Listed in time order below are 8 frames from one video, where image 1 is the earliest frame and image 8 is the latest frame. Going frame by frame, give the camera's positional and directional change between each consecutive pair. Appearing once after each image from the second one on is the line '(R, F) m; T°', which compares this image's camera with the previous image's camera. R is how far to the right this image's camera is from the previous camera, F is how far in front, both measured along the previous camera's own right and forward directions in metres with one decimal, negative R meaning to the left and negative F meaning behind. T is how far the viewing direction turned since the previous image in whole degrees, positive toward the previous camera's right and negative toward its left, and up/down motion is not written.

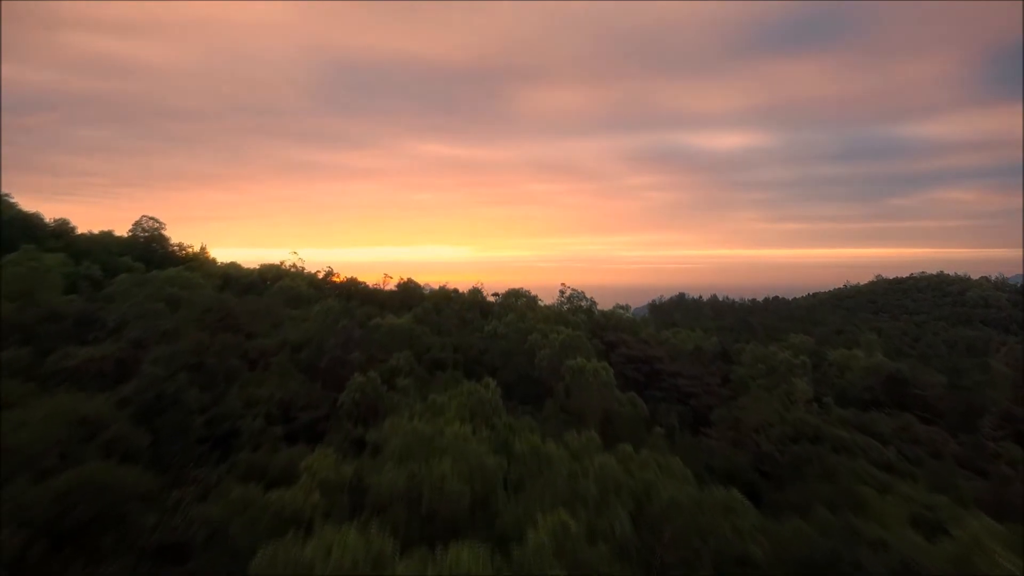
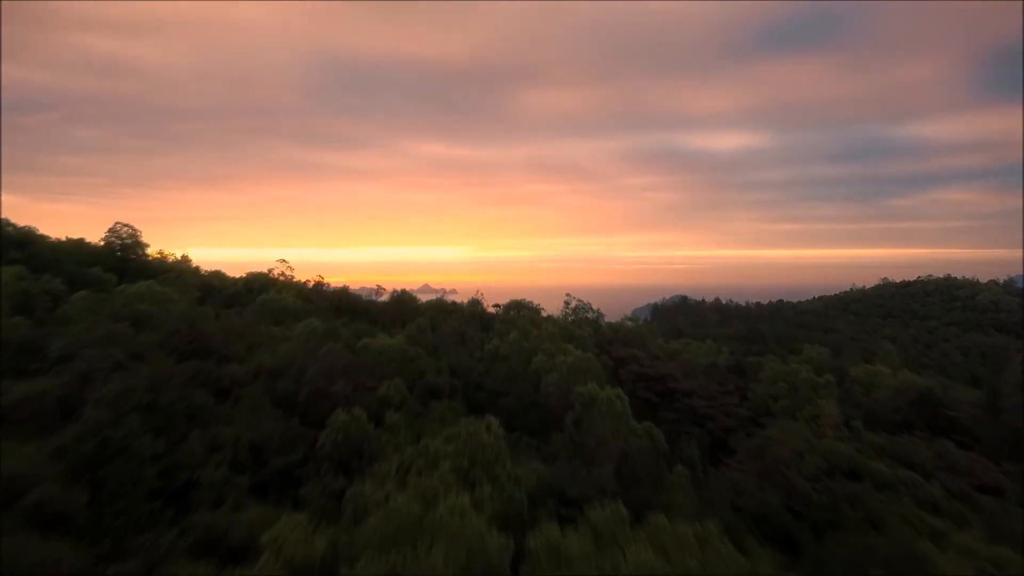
(0.0, +0.9) m; 0°
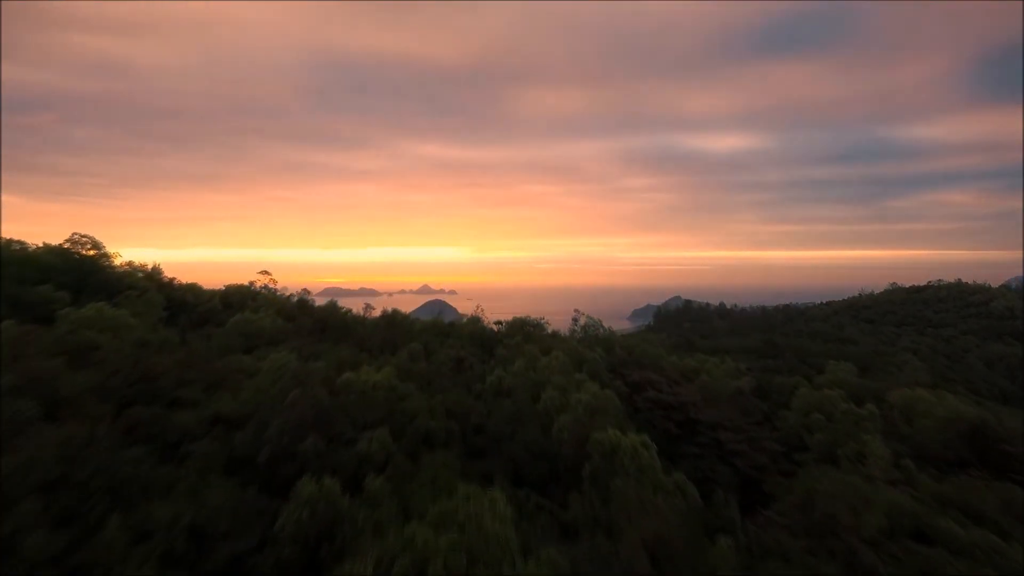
(-0.1, +1.3) m; 0°
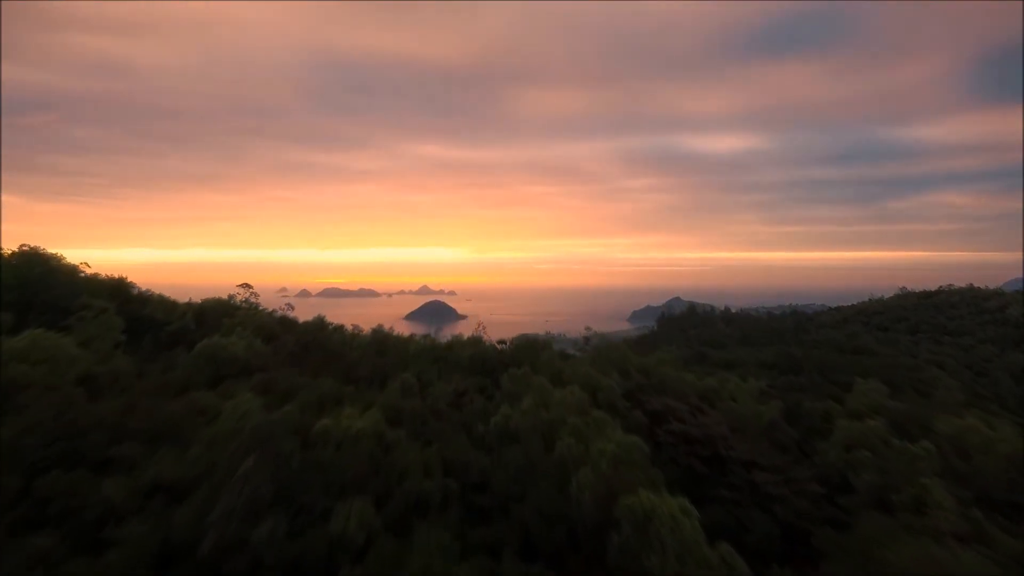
(-0.1, +1.2) m; 0°
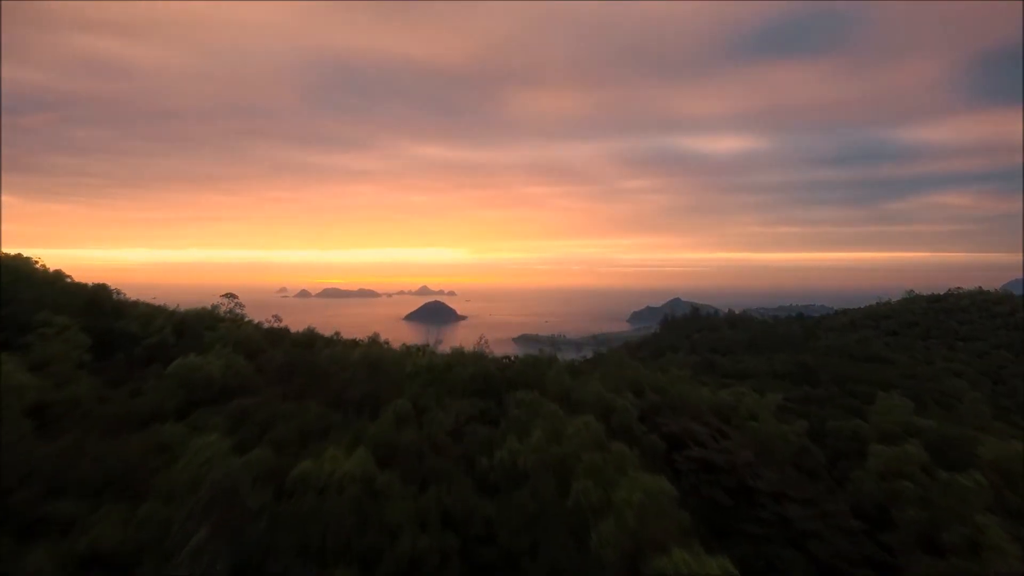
(-0.1, +0.9) m; 0°
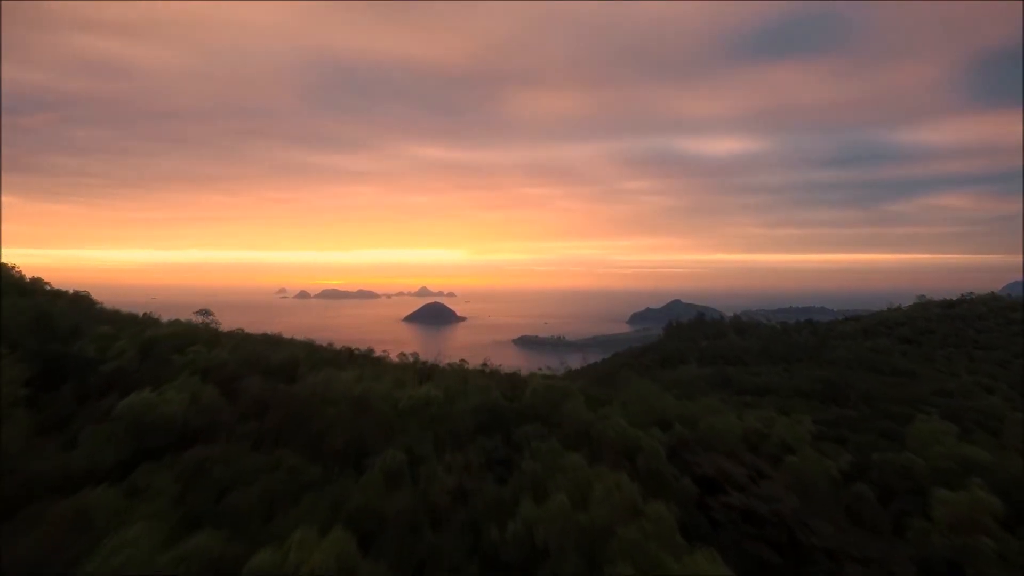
(-0.1, +1.2) m; 0°
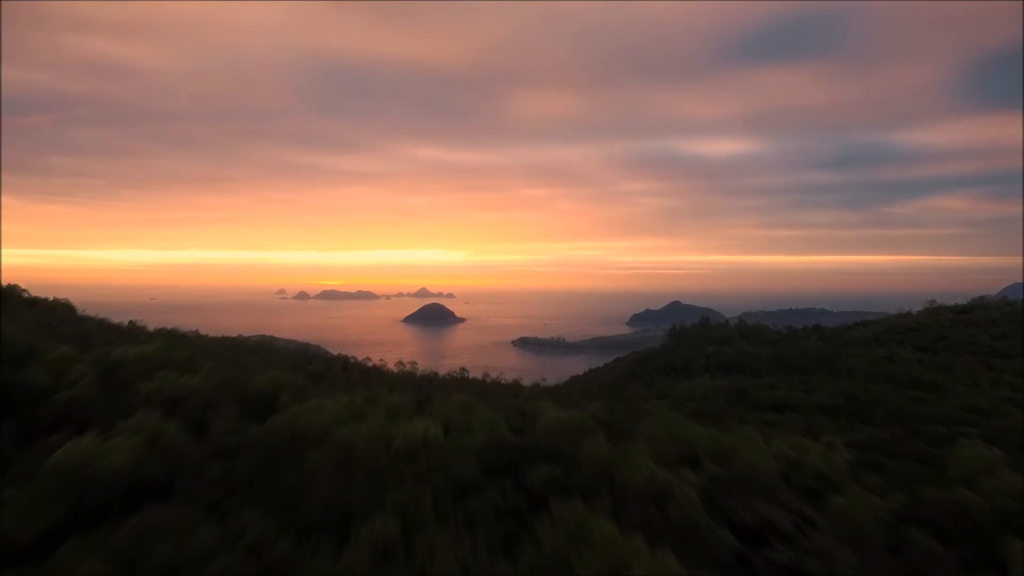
(-0.1, +1.1) m; 0°
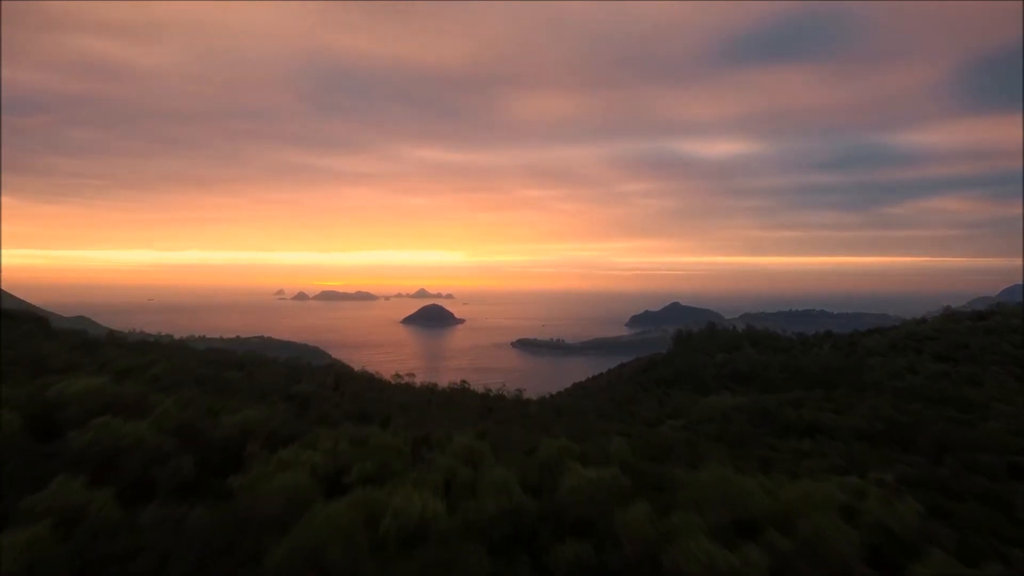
(-0.2, +1.5) m; 0°
